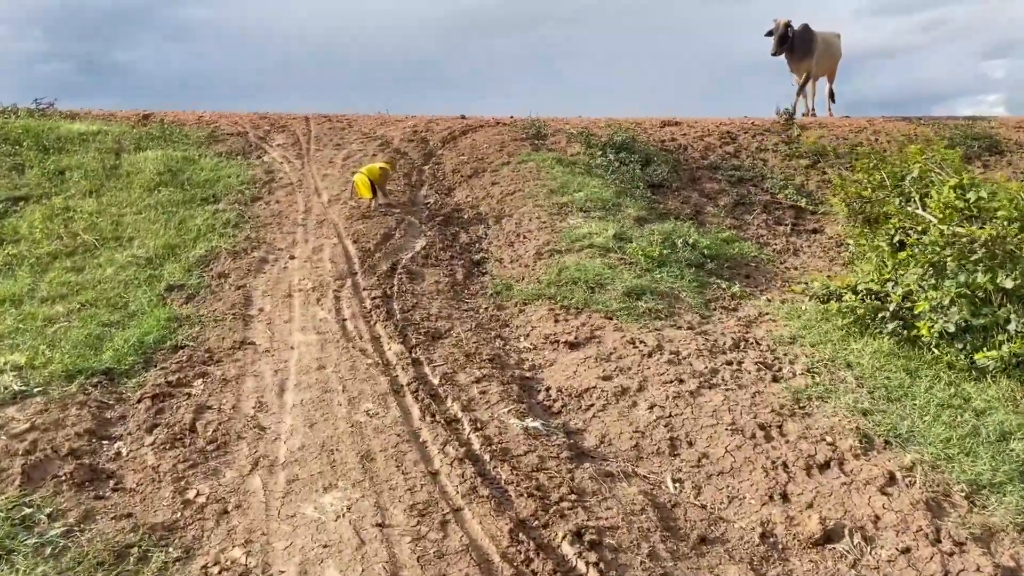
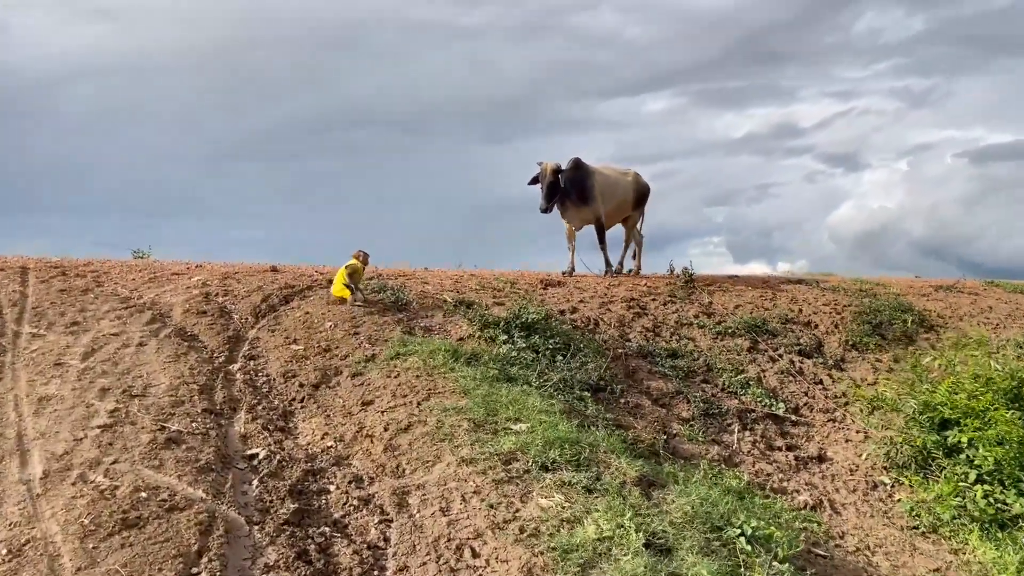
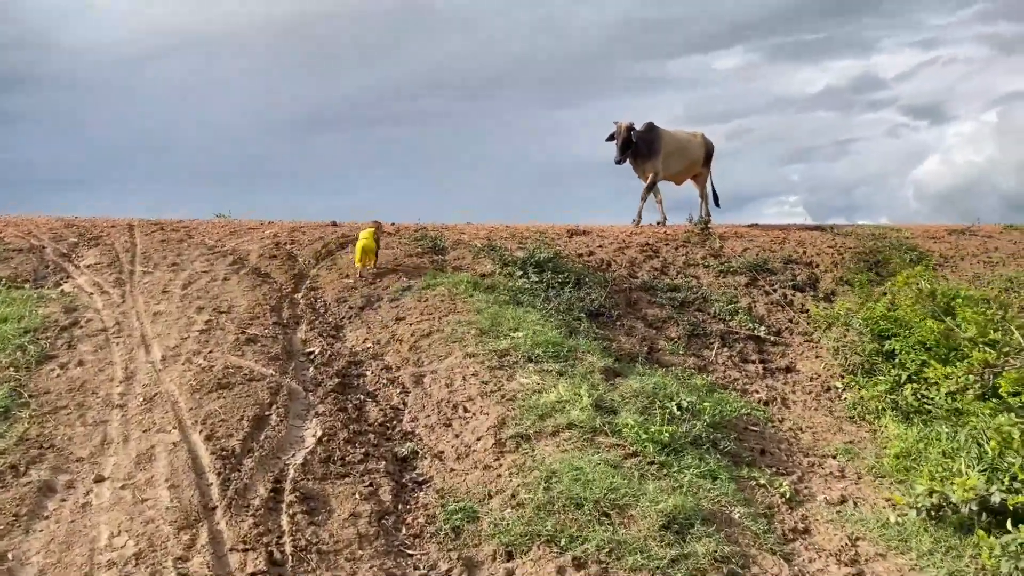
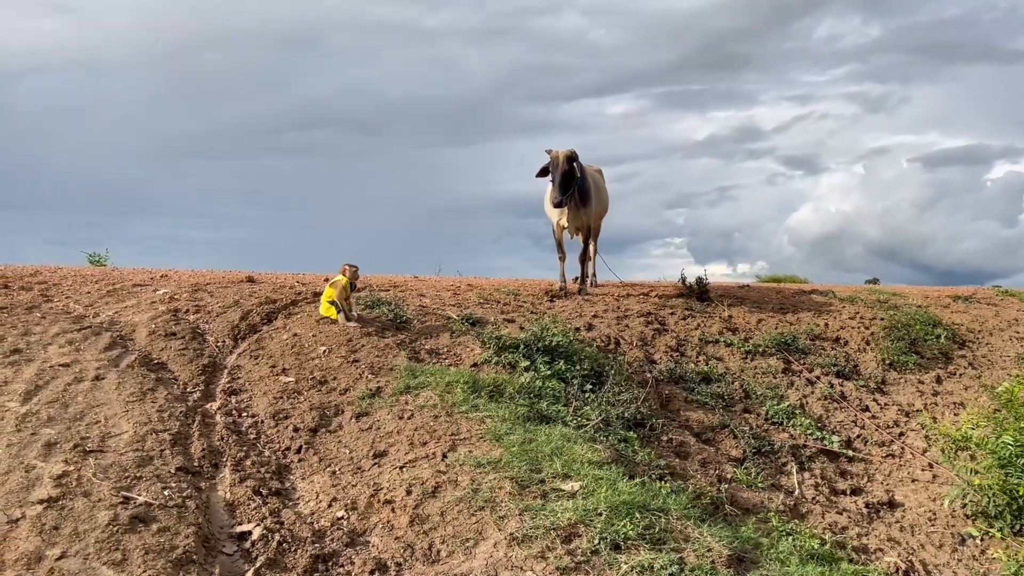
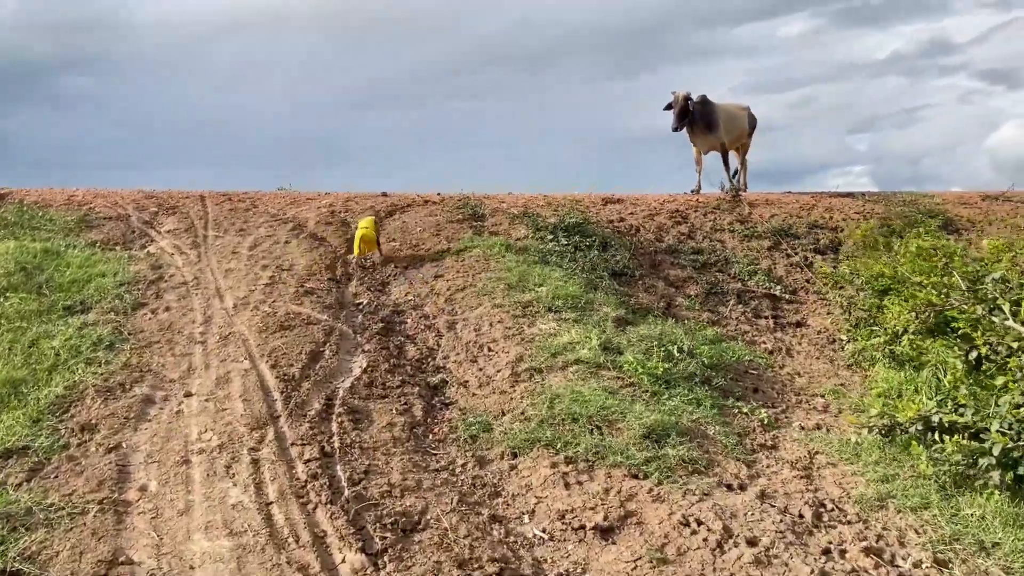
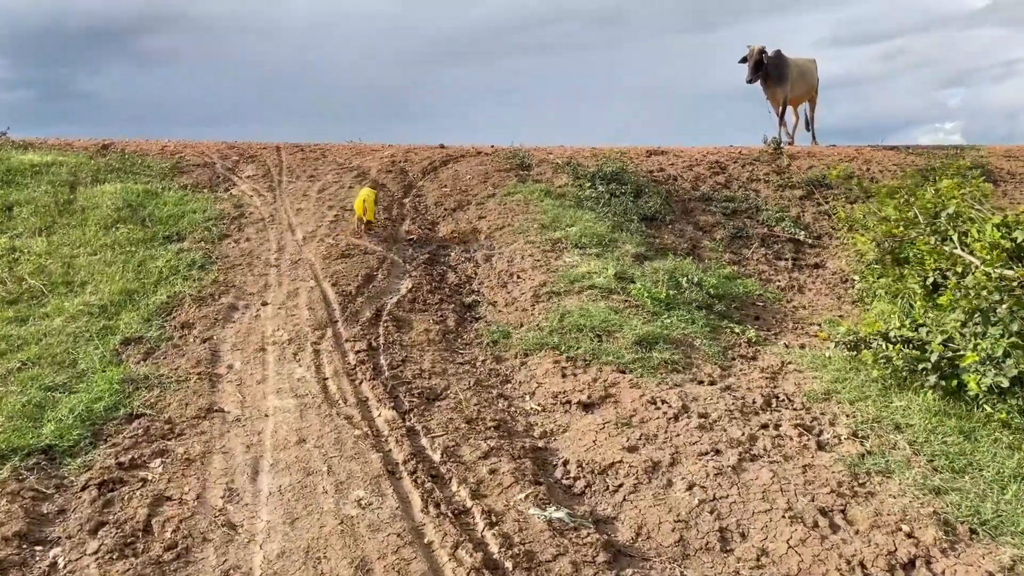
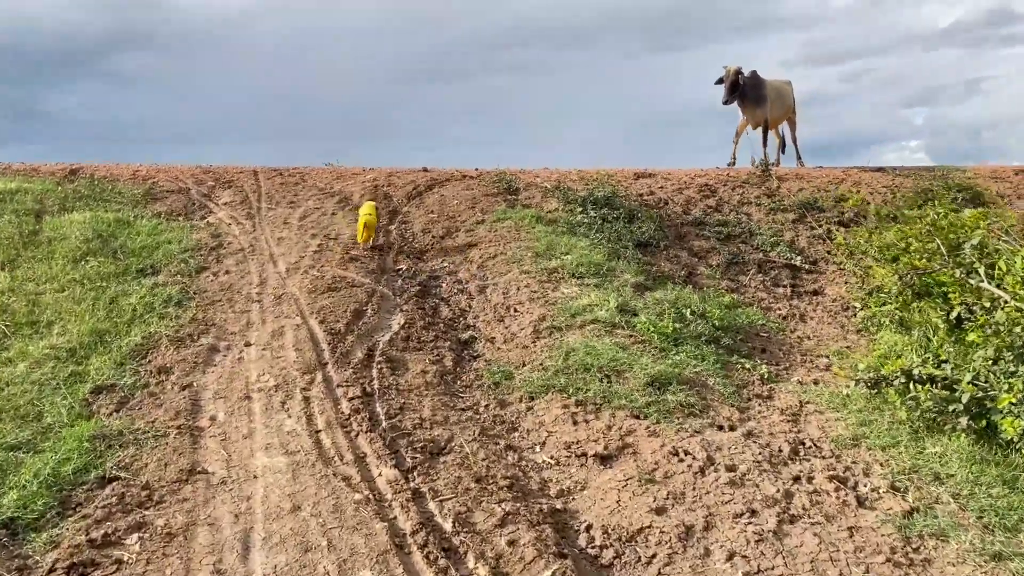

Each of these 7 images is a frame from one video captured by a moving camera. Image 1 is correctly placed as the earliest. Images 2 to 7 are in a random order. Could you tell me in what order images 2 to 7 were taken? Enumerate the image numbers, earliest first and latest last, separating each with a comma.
6, 7, 5, 3, 2, 4
